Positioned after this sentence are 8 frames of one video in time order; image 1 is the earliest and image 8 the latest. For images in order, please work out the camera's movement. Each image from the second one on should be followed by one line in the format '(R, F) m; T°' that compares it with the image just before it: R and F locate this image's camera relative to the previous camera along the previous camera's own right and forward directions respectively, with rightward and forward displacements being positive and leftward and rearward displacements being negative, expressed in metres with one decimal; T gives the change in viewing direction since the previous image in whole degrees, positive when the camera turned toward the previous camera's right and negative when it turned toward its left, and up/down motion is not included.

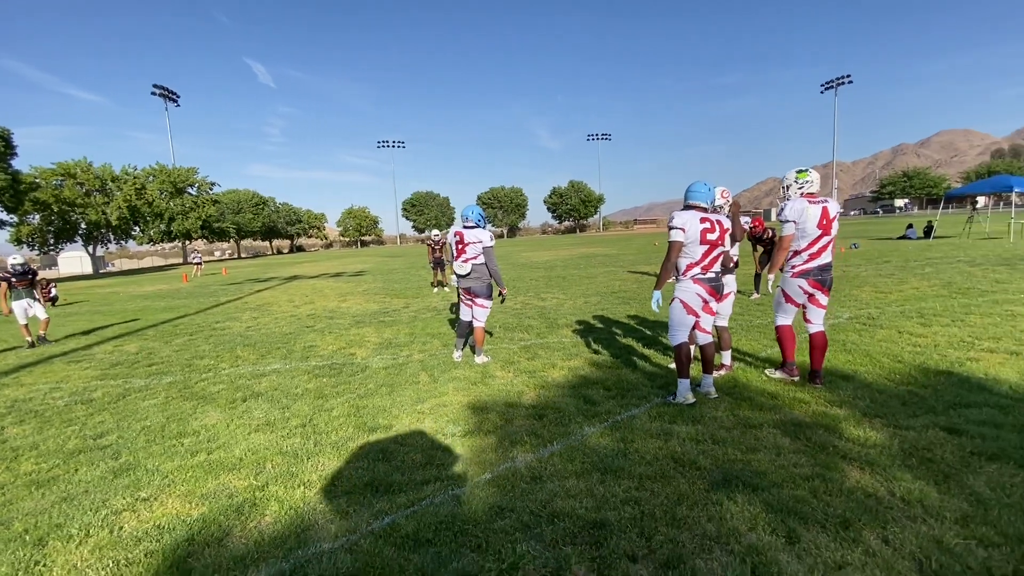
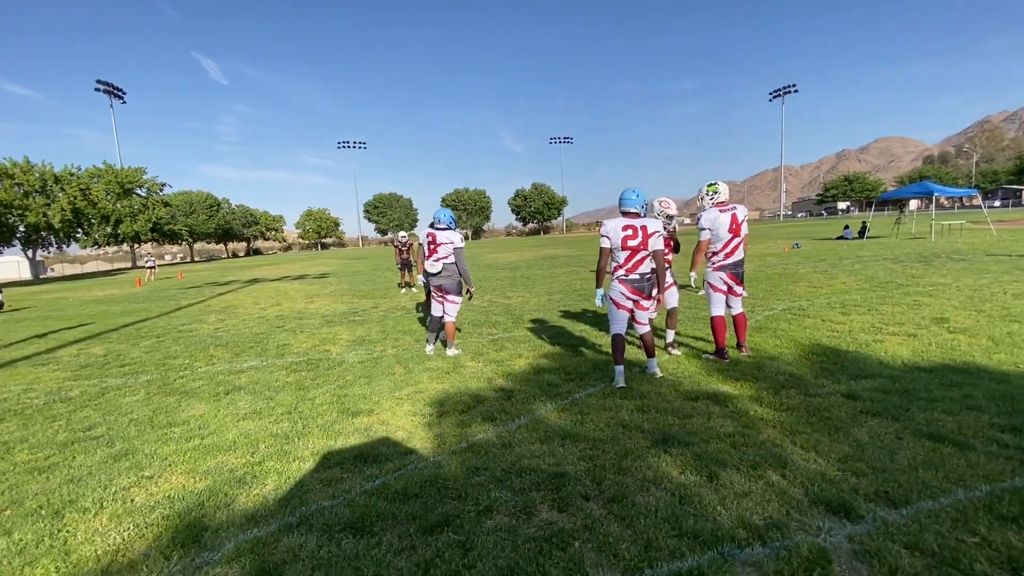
(-0.1, -0.5) m; +4°
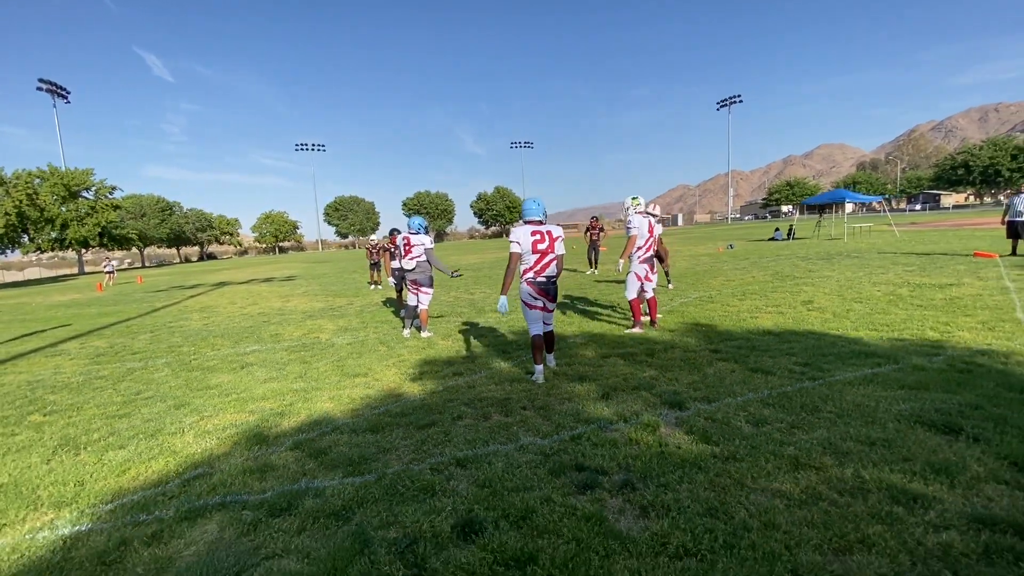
(0.0, -1.6) m; +4°
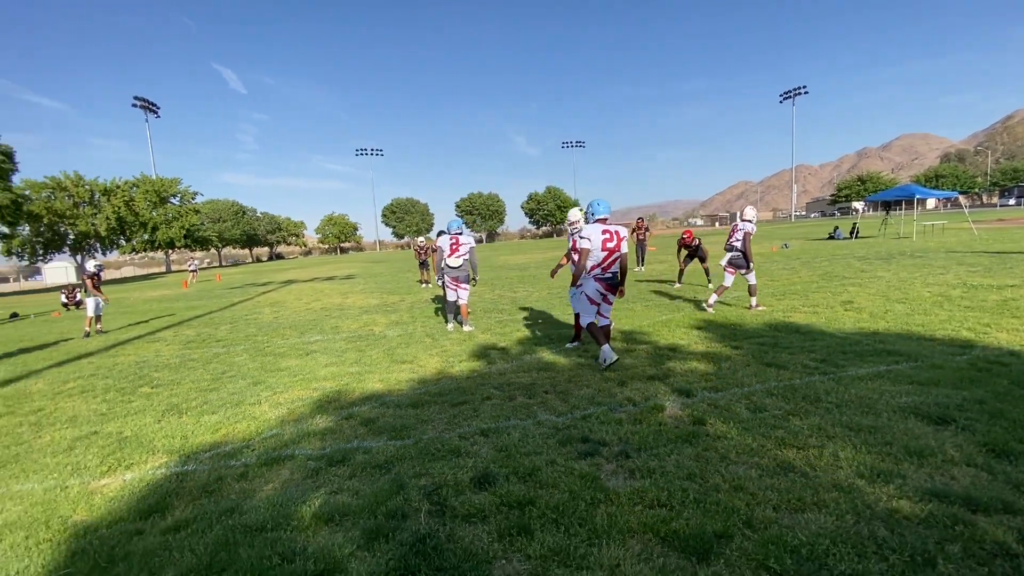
(+0.3, -0.6) m; -6°
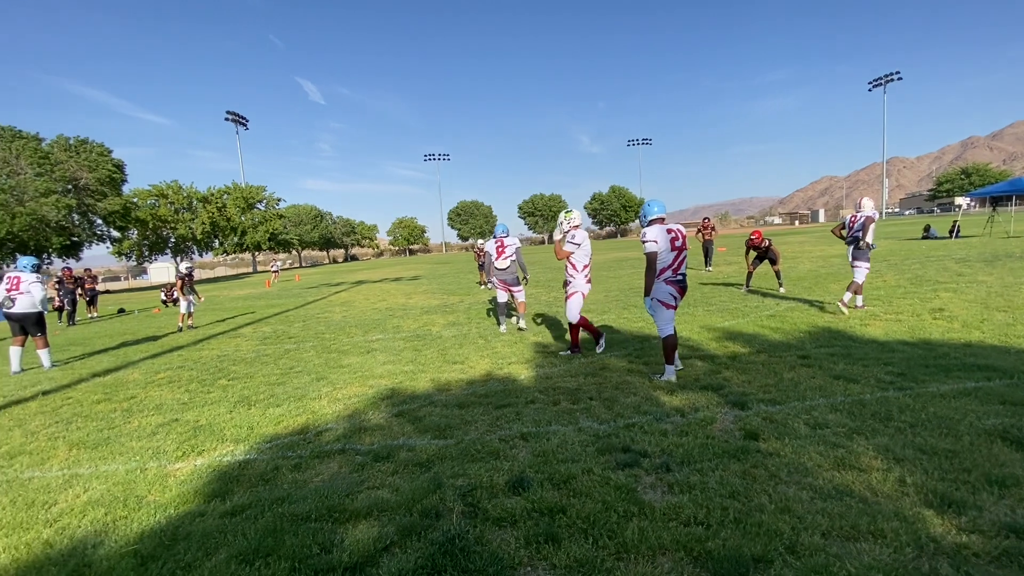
(+0.2, 0.0) m; -7°
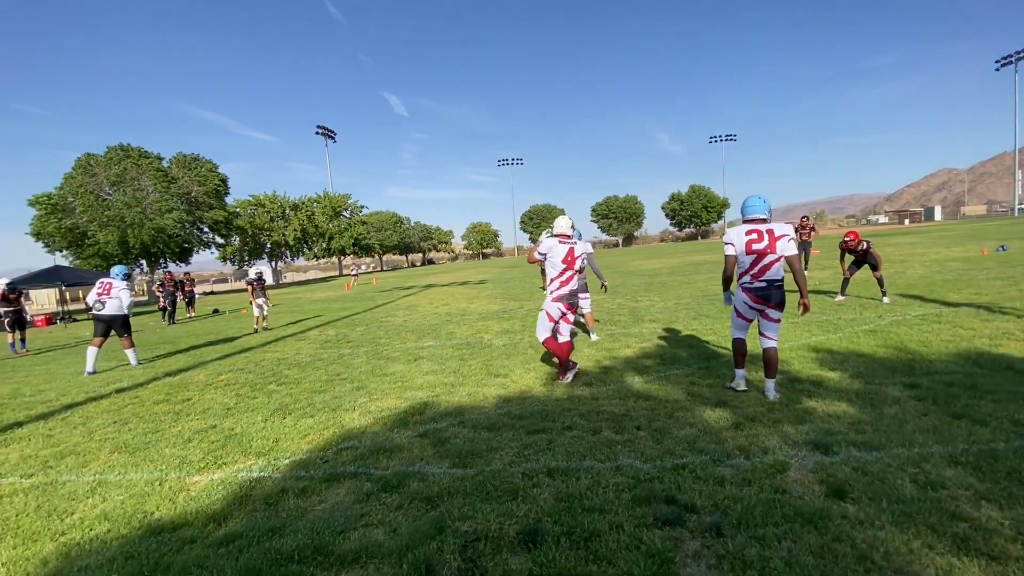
(+0.4, +0.5) m; -9°
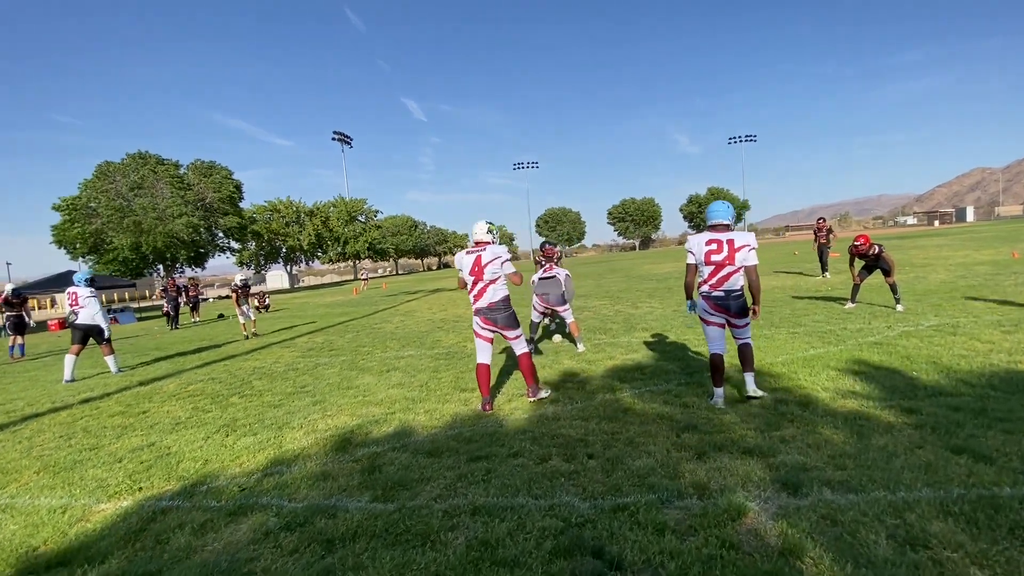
(+0.7, +0.4) m; -2°
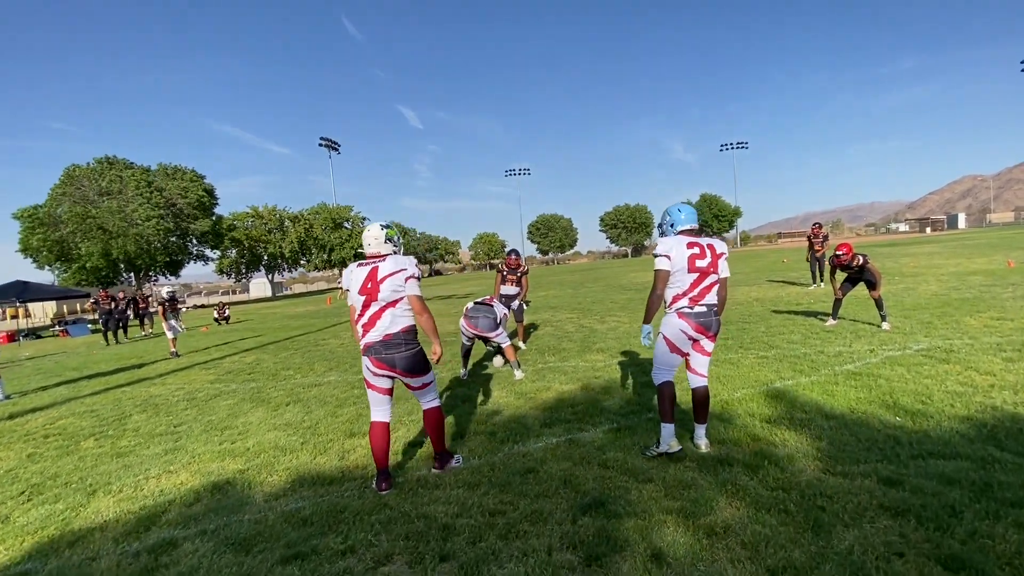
(+1.0, +1.1) m; 0°
